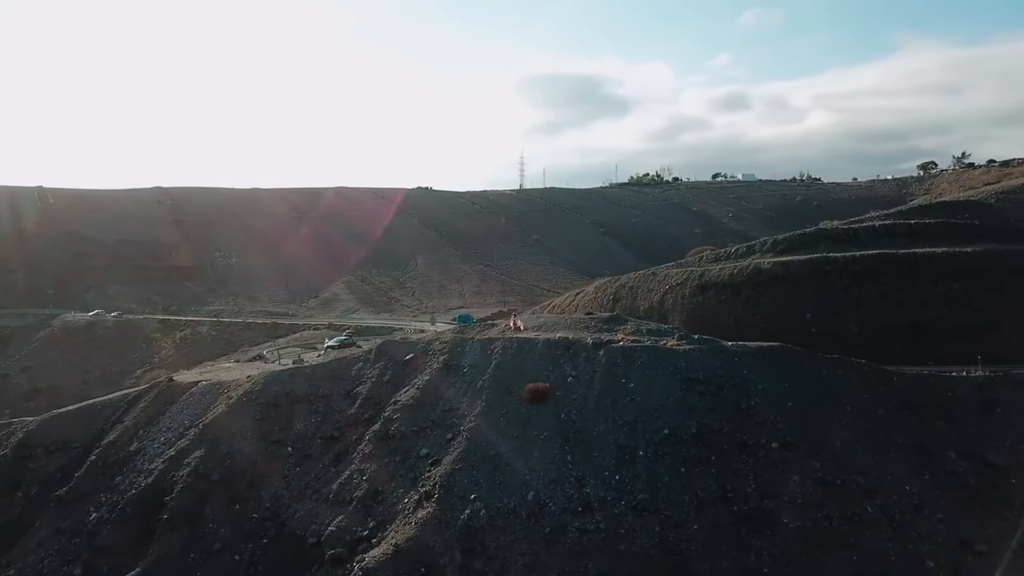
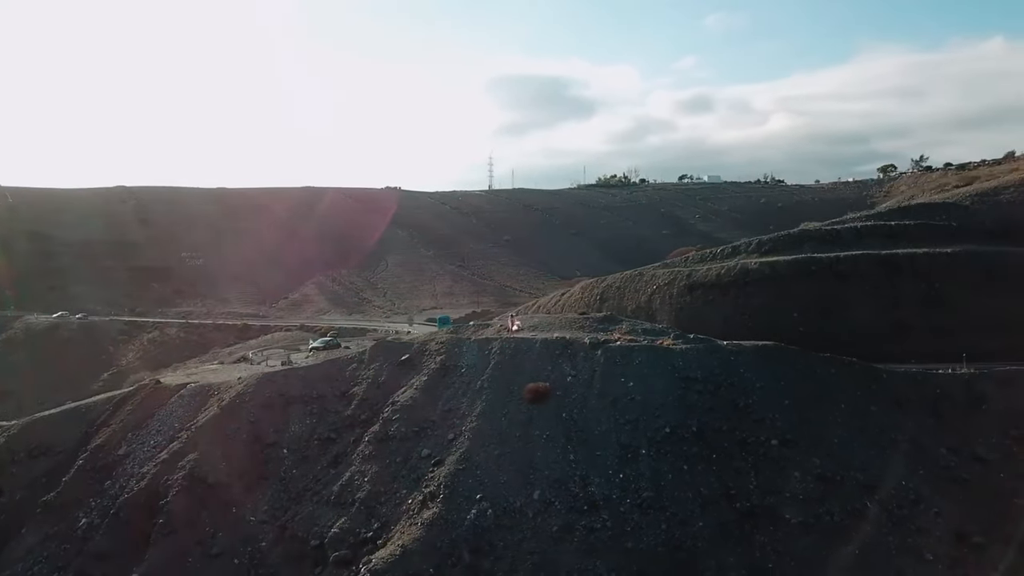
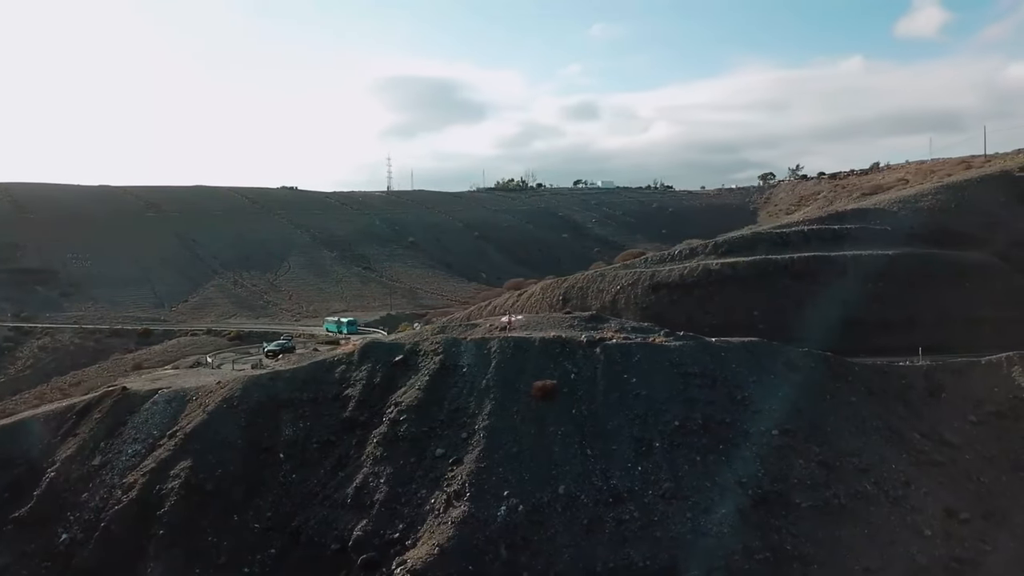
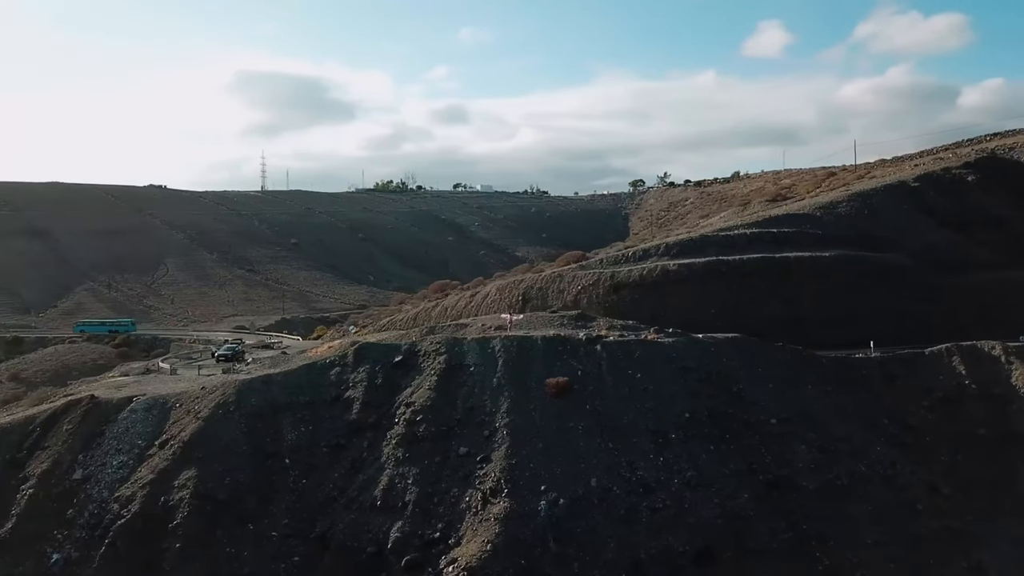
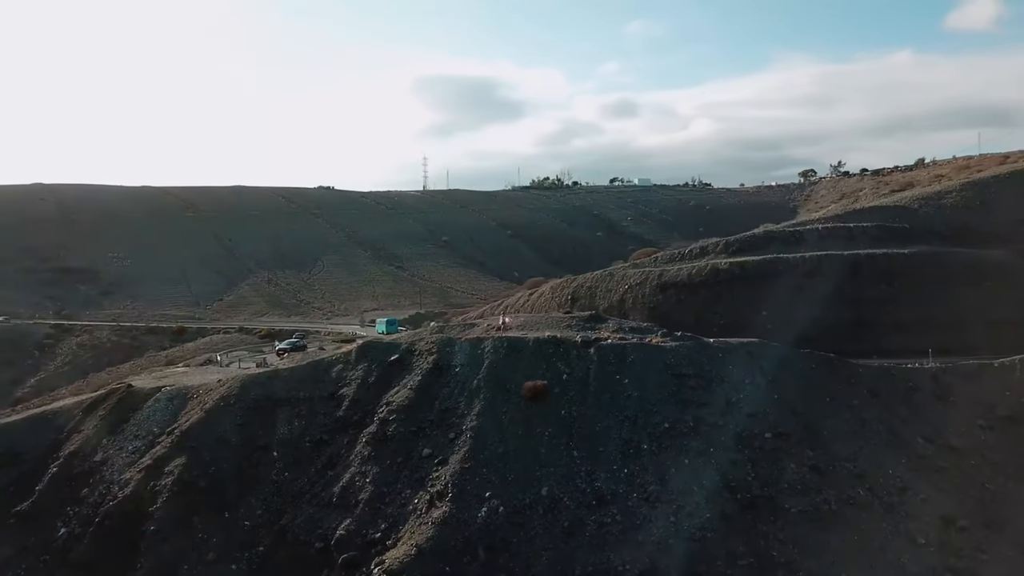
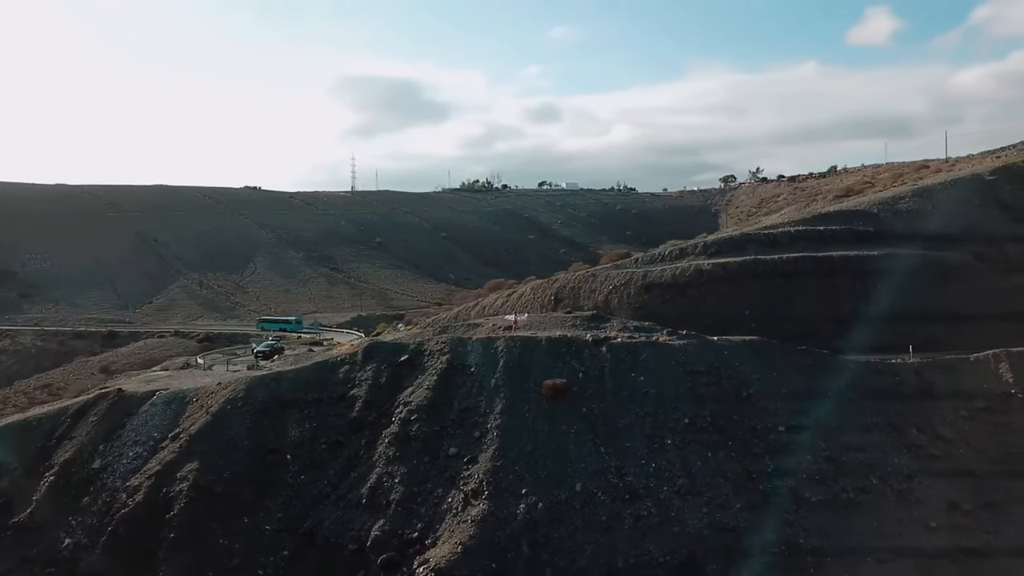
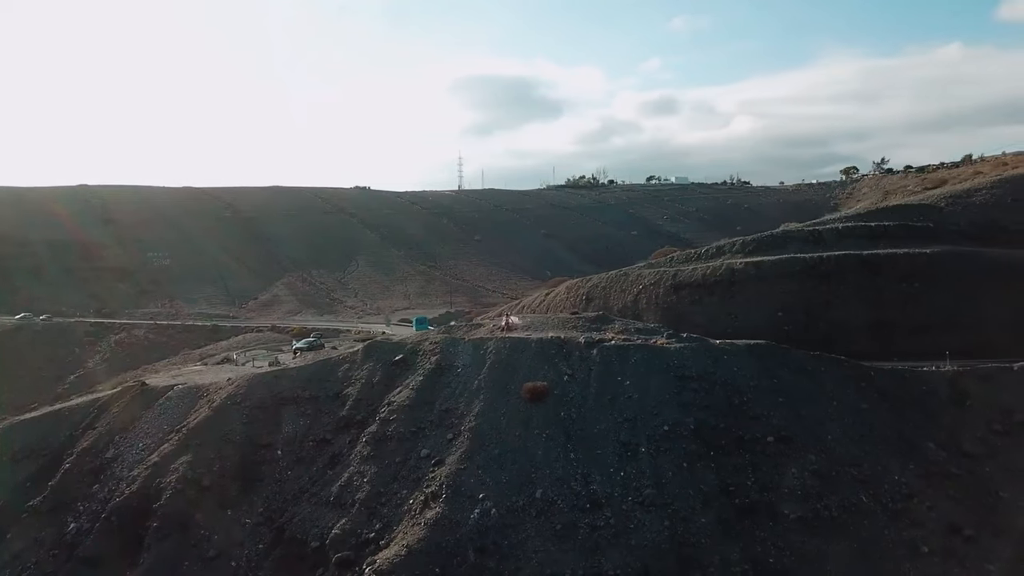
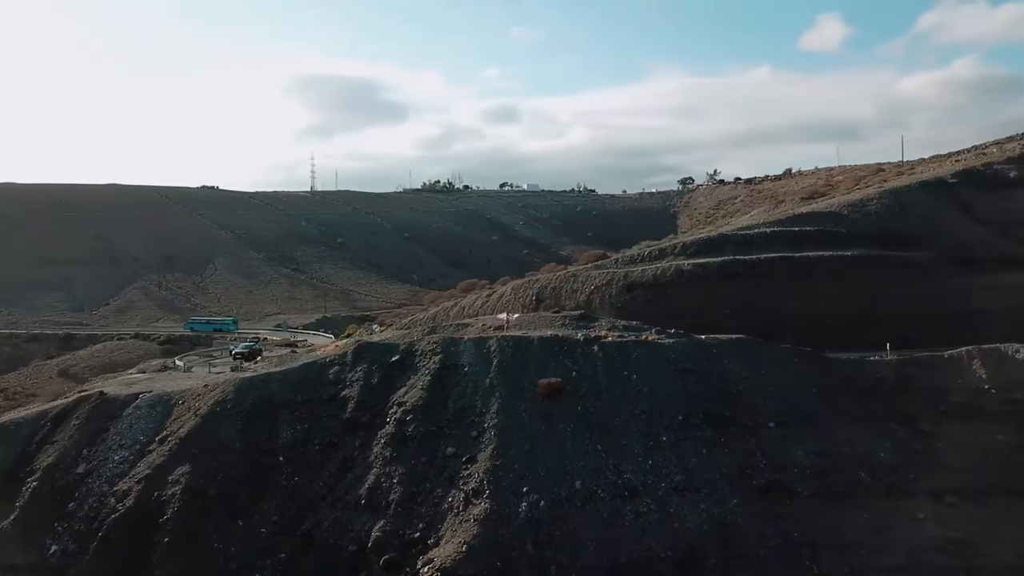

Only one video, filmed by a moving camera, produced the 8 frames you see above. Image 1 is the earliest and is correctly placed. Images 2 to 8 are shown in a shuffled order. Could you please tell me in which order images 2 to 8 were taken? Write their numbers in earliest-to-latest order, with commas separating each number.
2, 7, 5, 3, 6, 8, 4
